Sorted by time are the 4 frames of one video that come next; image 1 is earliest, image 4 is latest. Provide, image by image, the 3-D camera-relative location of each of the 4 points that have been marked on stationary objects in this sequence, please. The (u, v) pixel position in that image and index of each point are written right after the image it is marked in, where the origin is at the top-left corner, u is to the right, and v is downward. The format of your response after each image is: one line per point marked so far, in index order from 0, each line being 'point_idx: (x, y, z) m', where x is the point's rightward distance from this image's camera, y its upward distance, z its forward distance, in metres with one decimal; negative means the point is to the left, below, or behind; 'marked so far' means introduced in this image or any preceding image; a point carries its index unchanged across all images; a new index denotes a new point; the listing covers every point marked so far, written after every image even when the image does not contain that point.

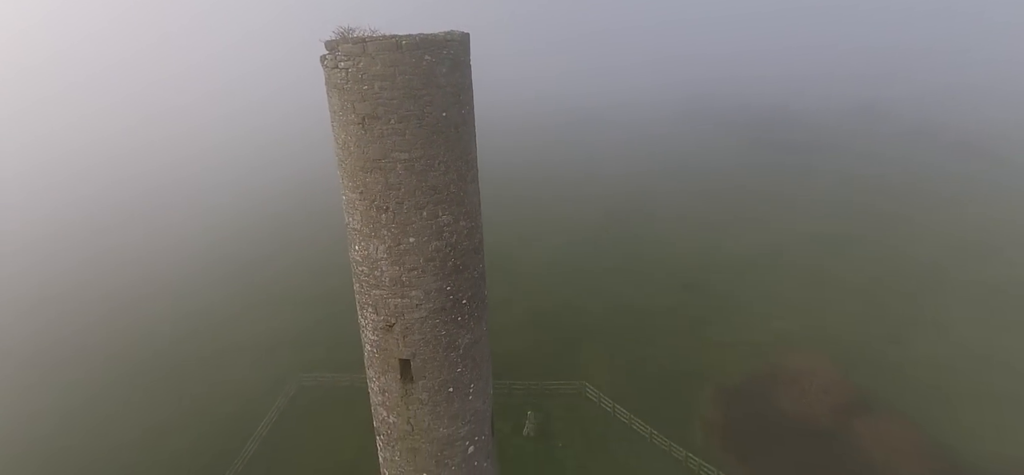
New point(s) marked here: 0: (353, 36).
0: (-2.1, +2.5, +5.8) m
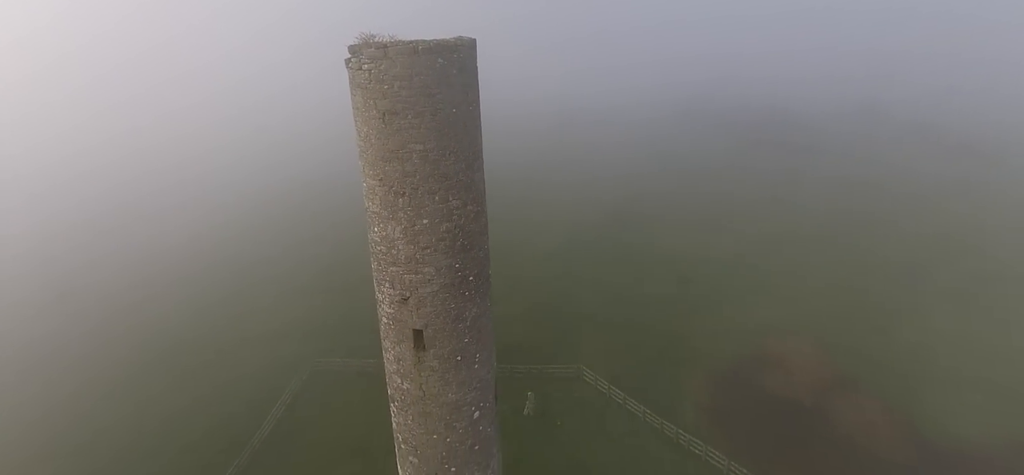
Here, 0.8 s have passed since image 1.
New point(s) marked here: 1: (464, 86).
0: (-2.0, +2.9, +6.9) m
1: (-0.8, +2.3, +7.3) m
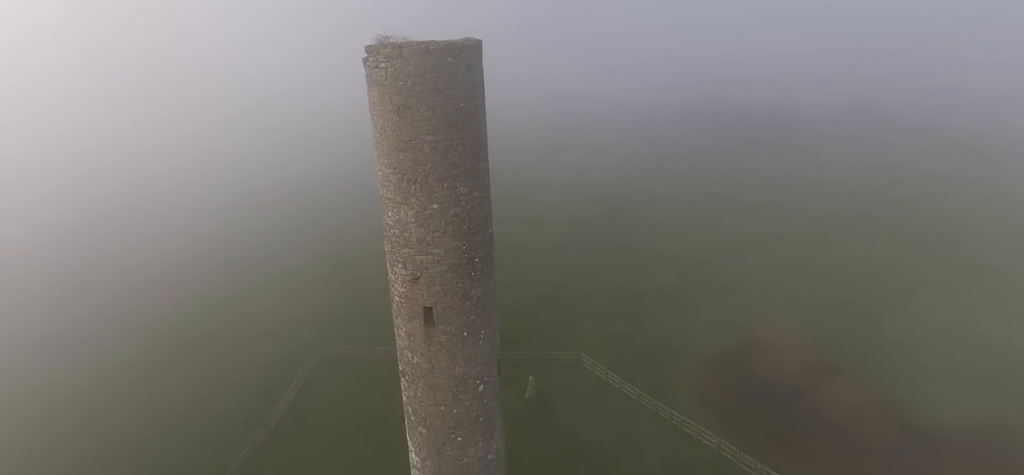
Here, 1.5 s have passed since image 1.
0: (-2.0, +3.2, +7.9) m
1: (-0.7, +2.7, +8.2) m
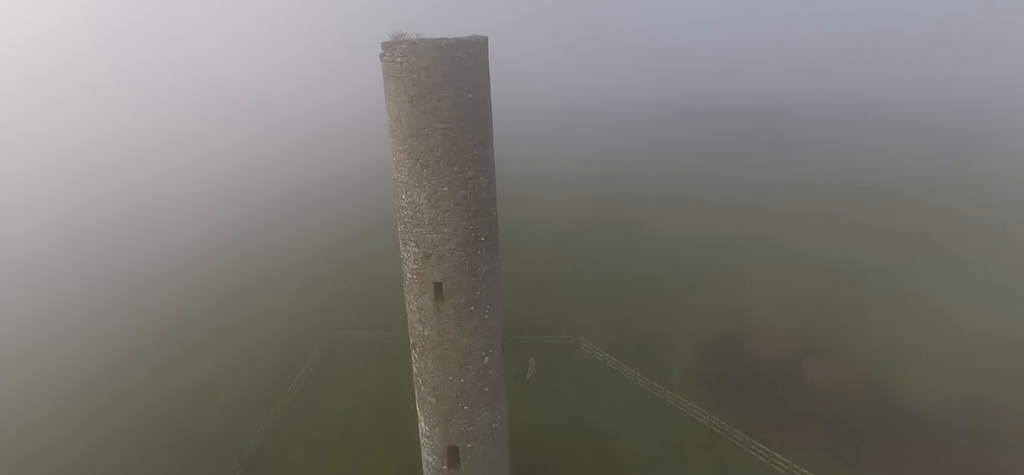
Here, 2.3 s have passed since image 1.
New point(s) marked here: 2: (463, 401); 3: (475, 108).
0: (-1.9, +3.7, +8.8) m
1: (-0.6, +3.2, +9.2) m
2: (-1.2, -4.1, +11.9) m
3: (-0.7, +2.6, +9.3) m
